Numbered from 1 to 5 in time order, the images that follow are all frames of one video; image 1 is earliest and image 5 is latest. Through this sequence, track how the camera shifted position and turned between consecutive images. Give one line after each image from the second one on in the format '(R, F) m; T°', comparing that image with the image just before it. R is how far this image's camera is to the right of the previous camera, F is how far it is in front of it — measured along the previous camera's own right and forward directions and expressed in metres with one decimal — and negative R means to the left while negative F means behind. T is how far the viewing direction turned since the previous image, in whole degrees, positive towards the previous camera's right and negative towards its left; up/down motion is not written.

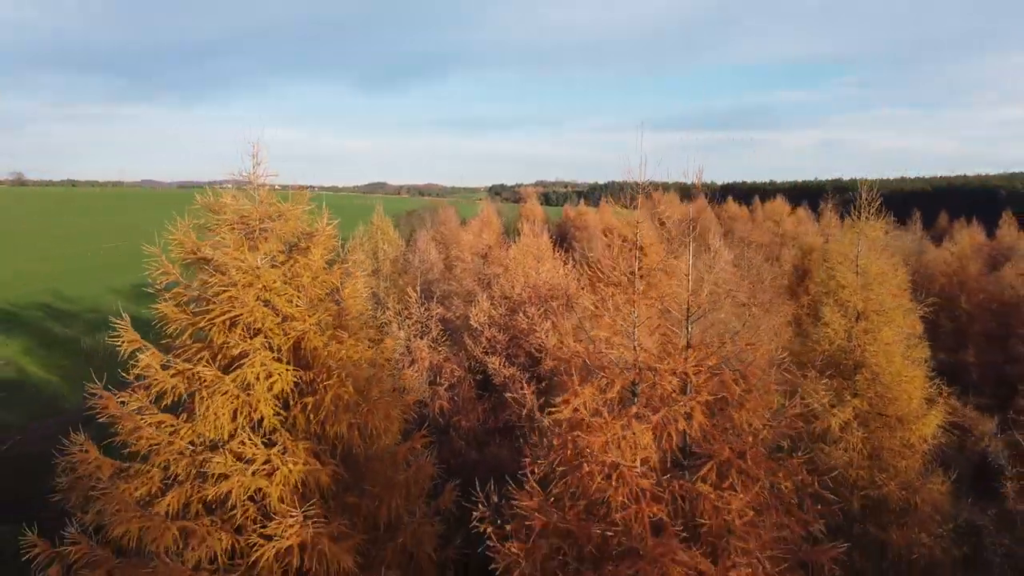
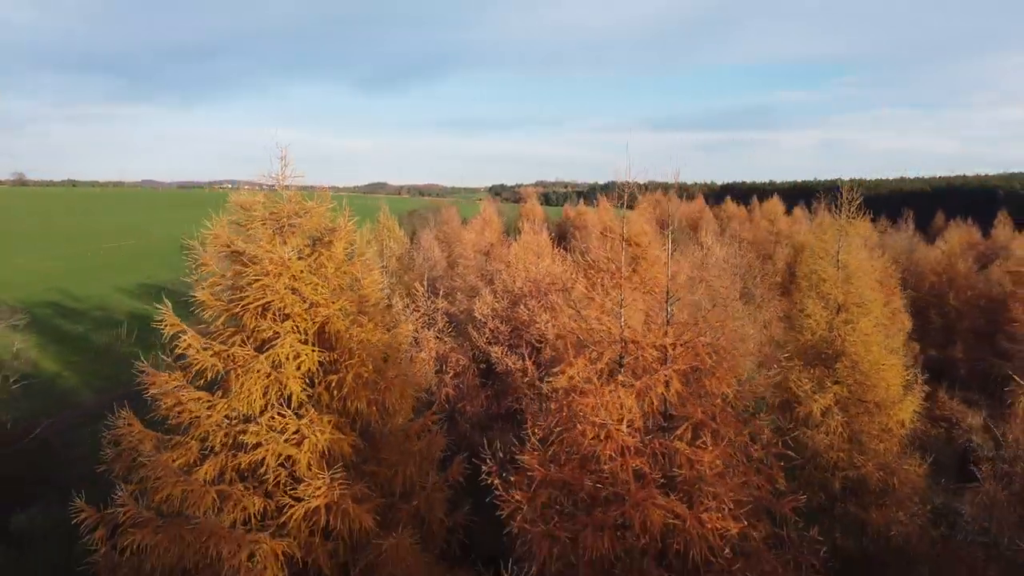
(0.0, -0.9) m; 0°
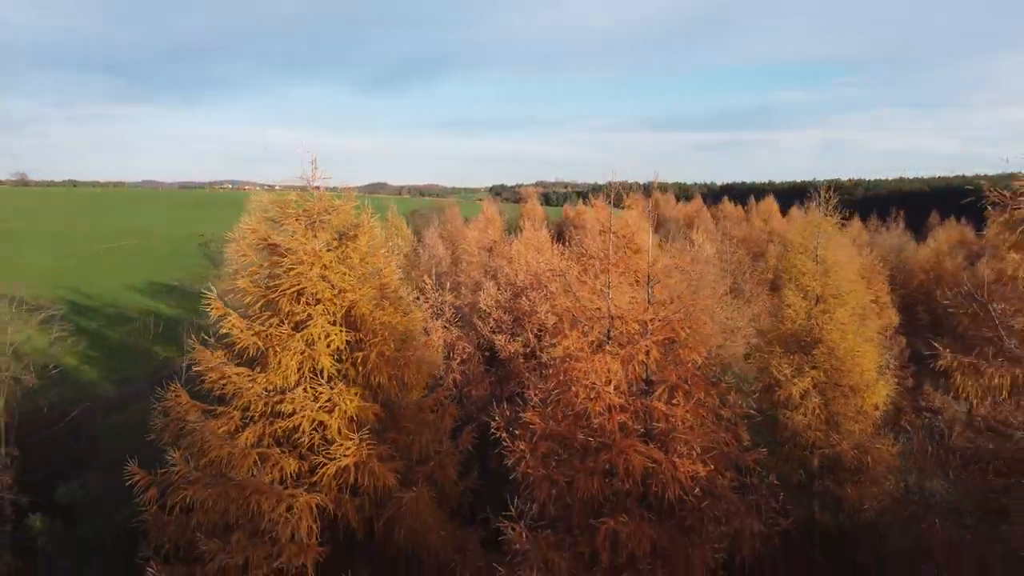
(0.0, -1.2) m; 0°
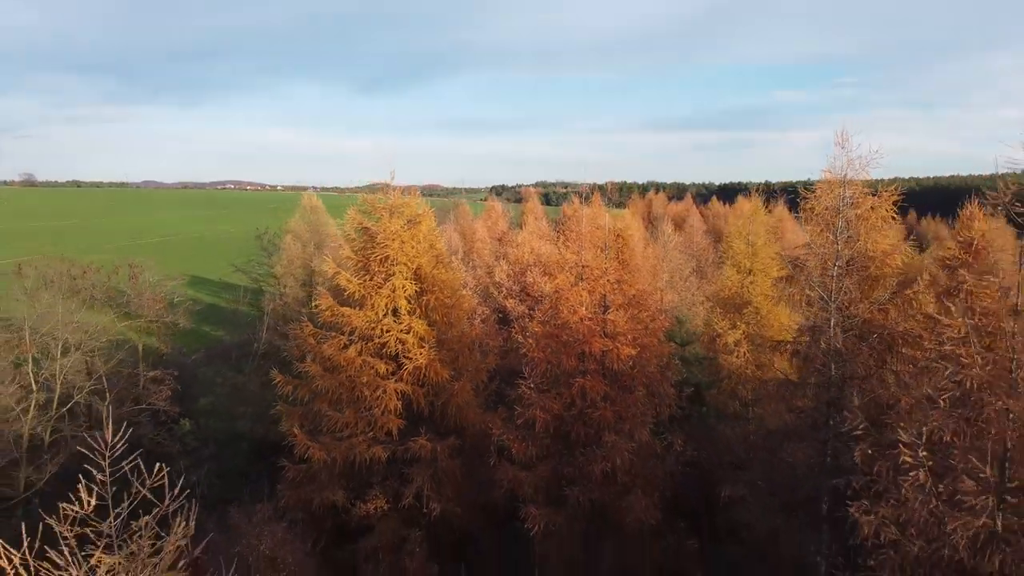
(-0.2, -5.2) m; 0°
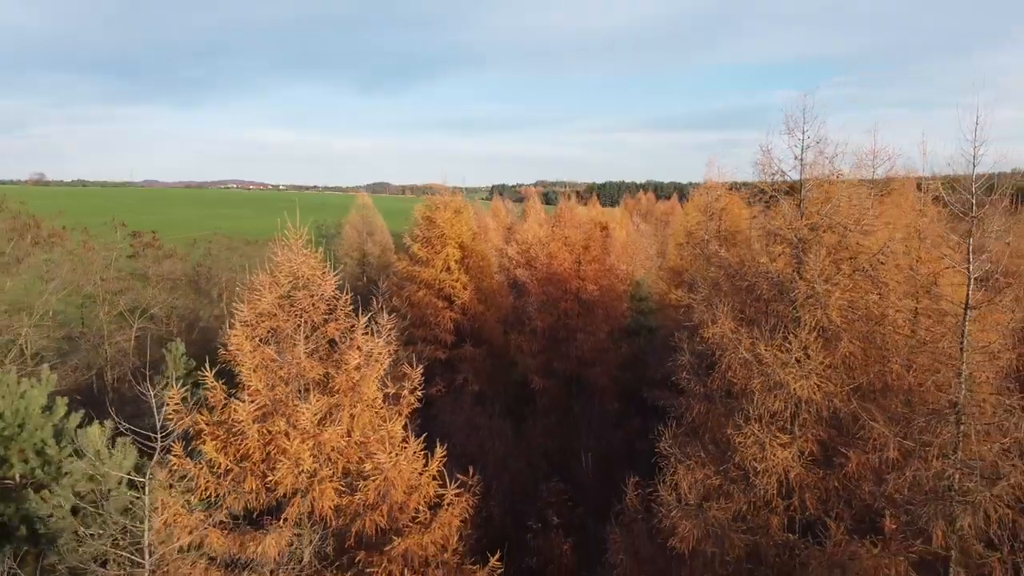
(-0.3, -8.5) m; 0°
